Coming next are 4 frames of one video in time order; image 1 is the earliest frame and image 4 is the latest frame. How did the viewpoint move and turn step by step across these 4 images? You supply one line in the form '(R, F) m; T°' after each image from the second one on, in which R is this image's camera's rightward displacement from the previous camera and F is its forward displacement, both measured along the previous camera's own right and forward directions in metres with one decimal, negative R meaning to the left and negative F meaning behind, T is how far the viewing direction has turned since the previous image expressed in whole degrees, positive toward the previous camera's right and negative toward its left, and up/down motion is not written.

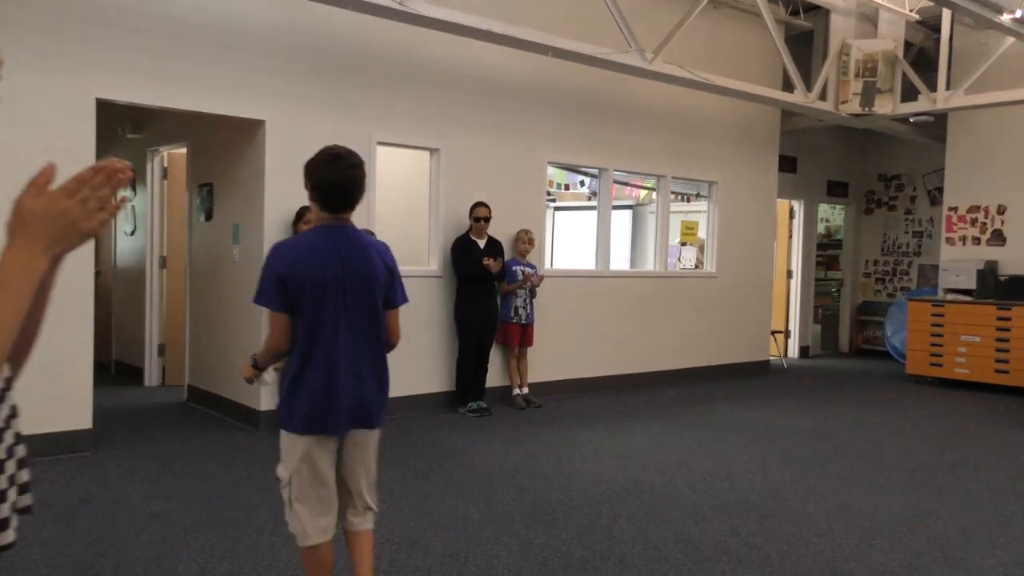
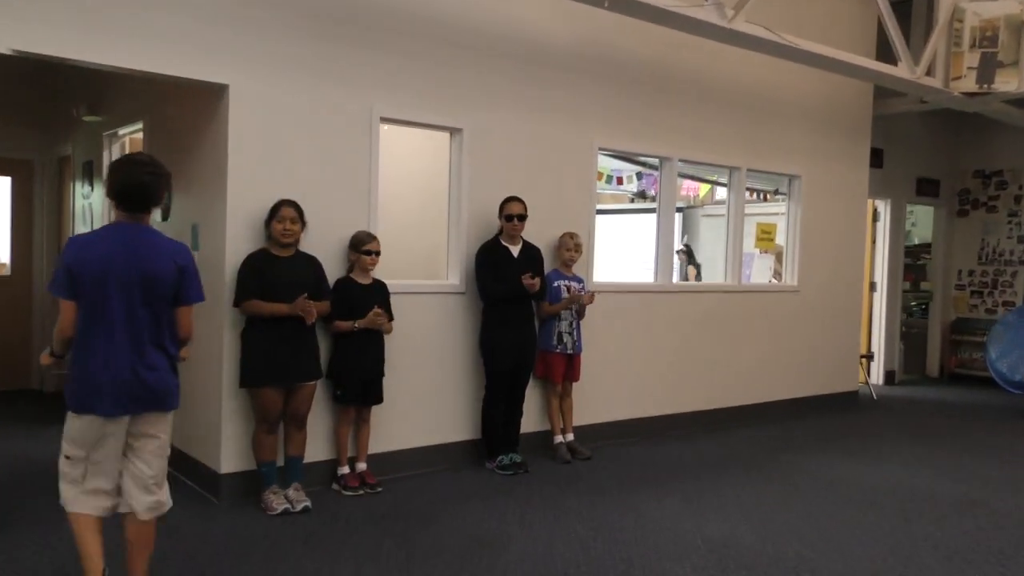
(-0.1, +1.3) m; -2°
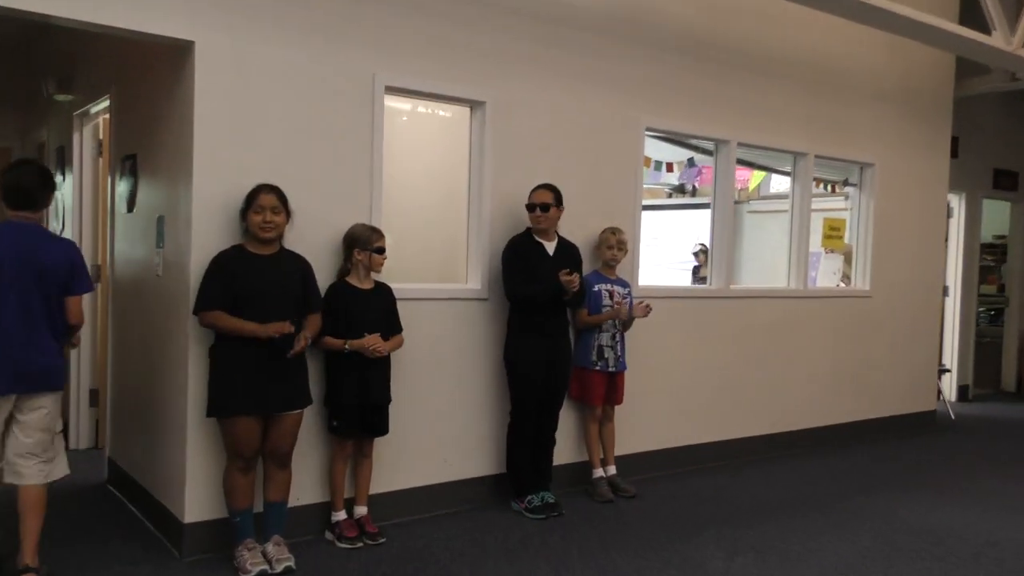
(0.0, +0.7) m; -2°
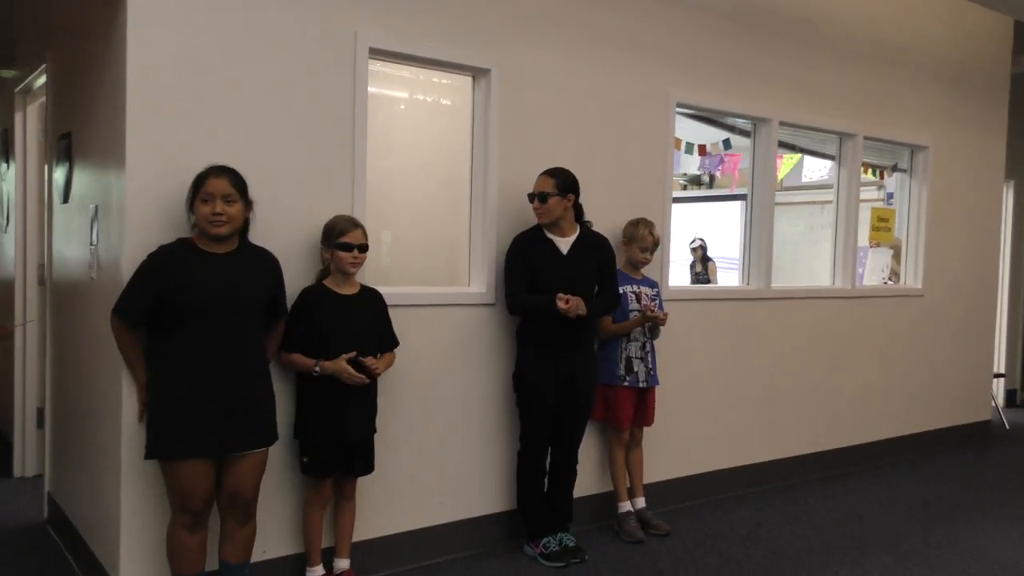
(0.0, +0.6) m; 0°
